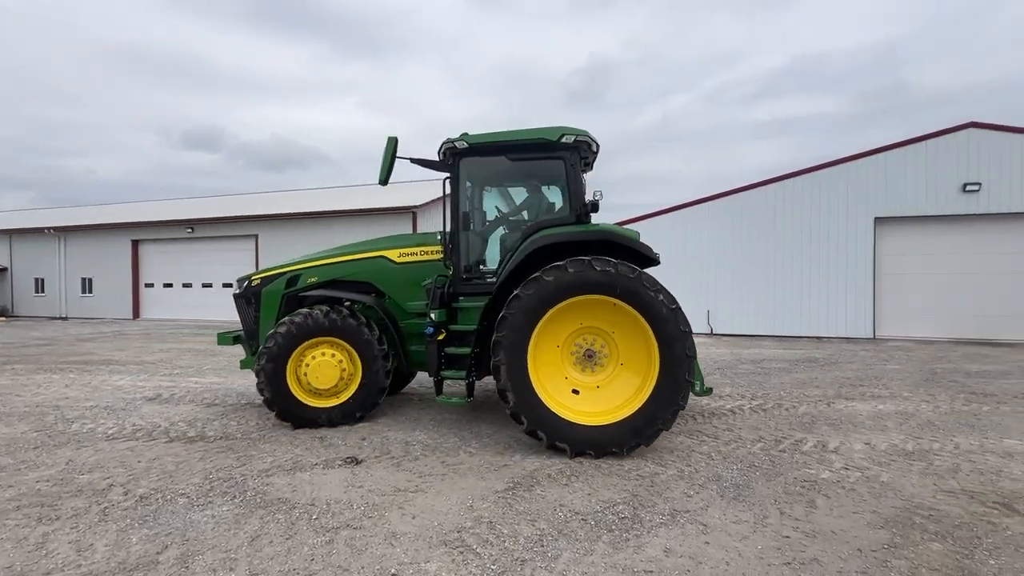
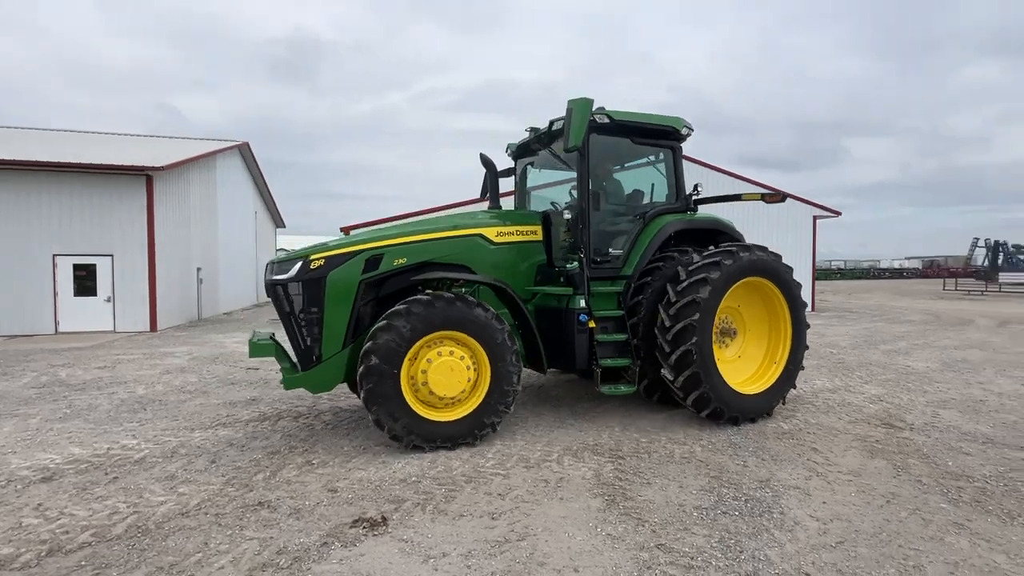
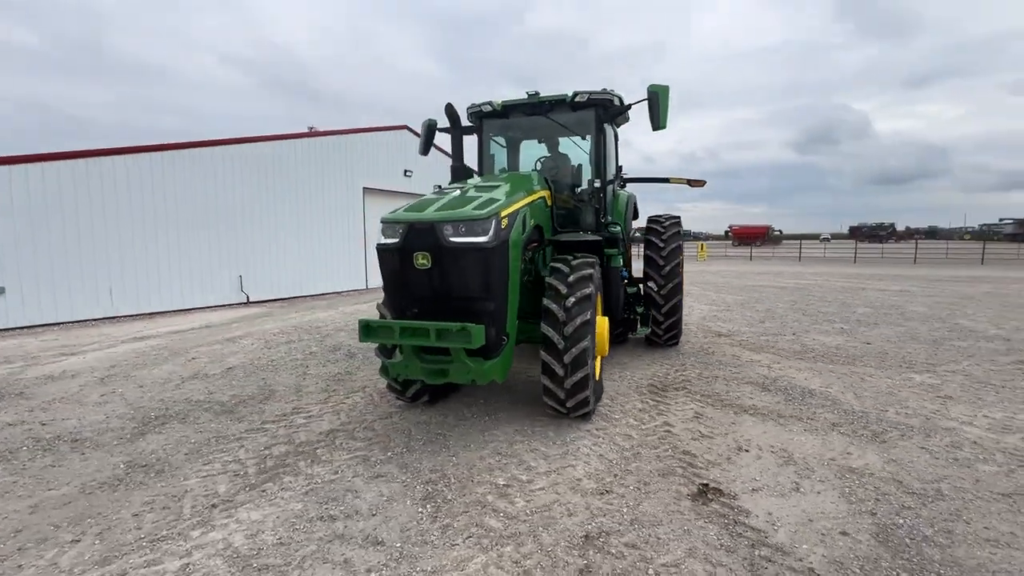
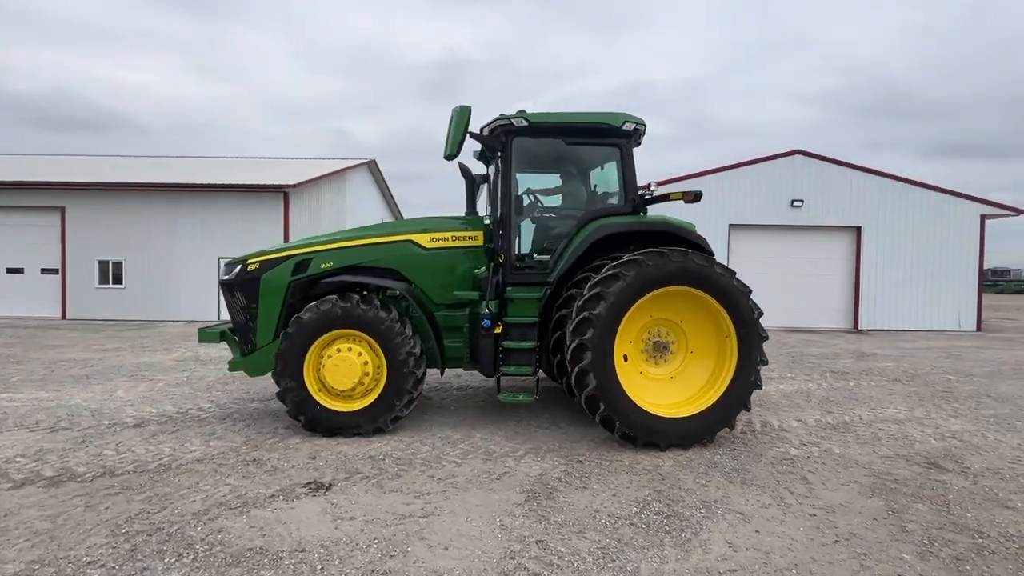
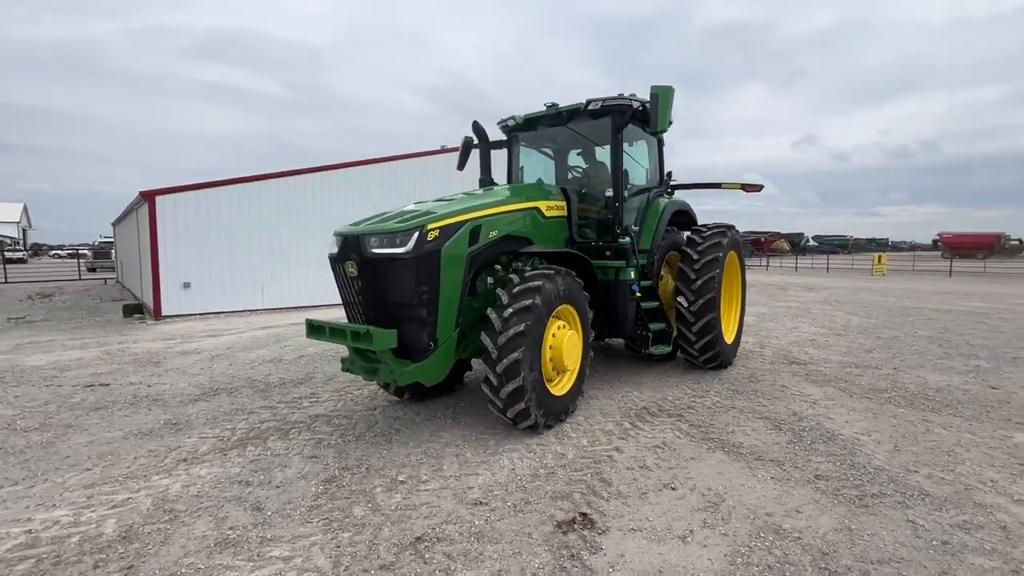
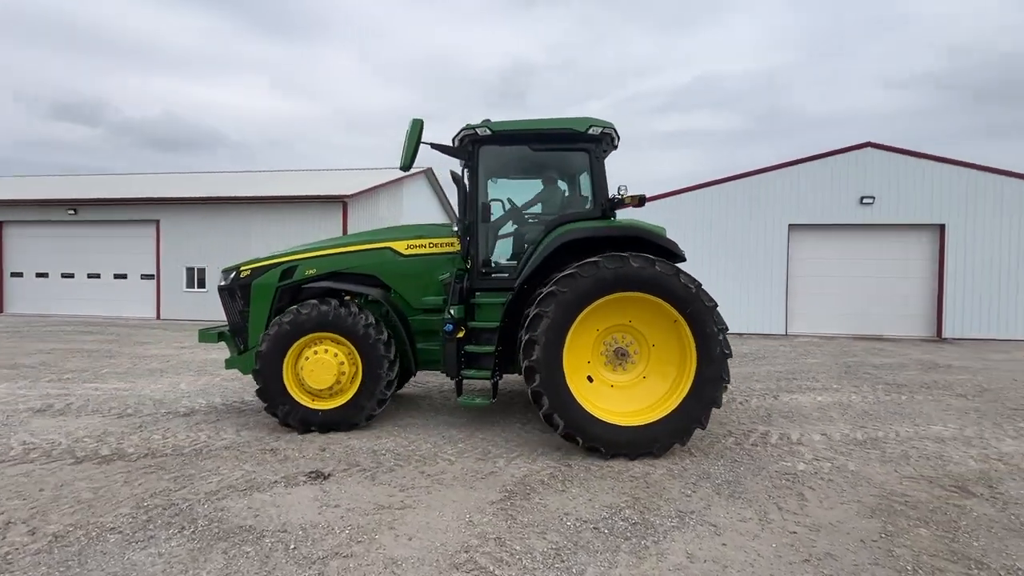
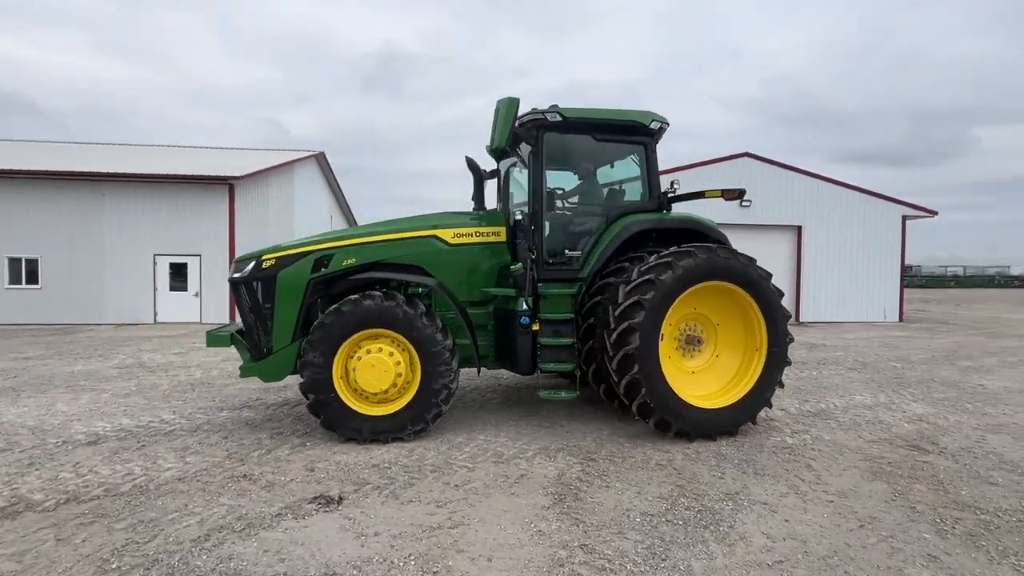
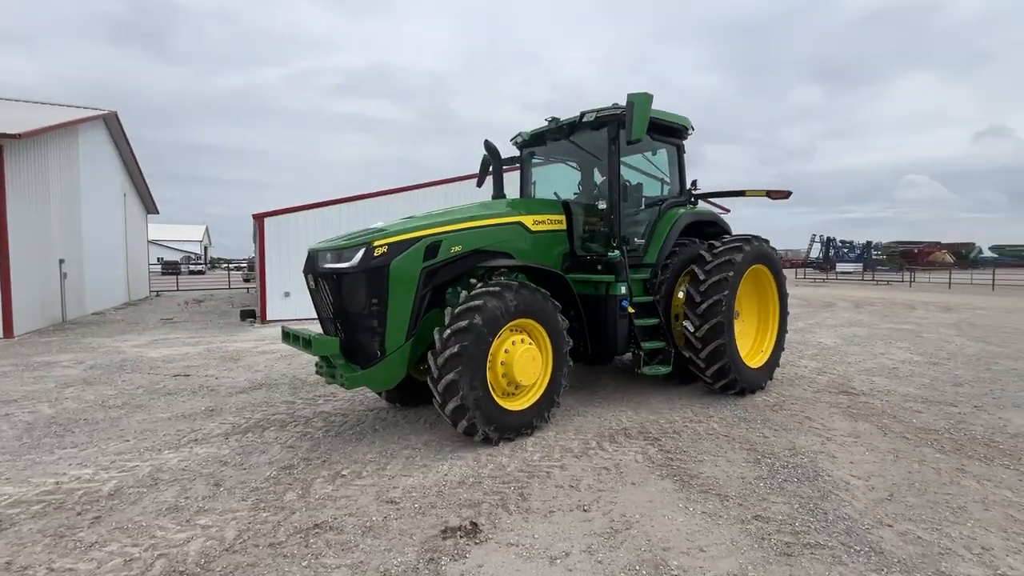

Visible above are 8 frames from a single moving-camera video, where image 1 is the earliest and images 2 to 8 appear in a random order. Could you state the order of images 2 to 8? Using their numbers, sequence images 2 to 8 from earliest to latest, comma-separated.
6, 4, 7, 2, 8, 5, 3
